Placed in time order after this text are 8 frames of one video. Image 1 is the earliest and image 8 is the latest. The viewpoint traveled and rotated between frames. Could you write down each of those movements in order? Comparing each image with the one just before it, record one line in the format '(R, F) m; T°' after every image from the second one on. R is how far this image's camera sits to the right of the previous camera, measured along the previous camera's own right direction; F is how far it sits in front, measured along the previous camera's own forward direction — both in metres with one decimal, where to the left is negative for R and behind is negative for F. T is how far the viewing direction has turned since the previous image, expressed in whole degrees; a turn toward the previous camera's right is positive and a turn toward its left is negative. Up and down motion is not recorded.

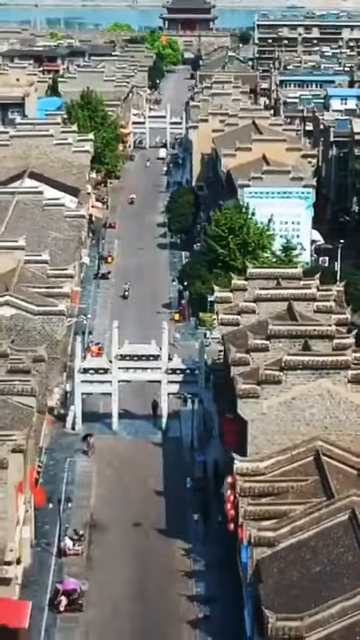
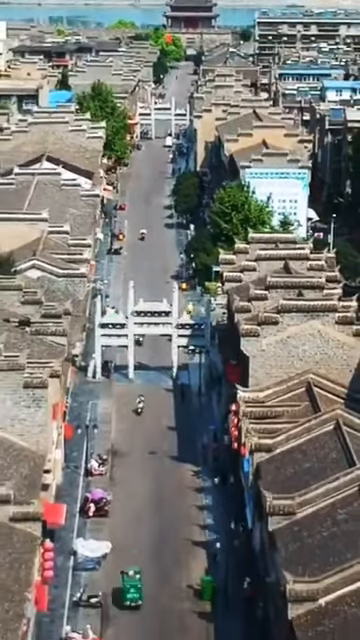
(-0.2, -3.8) m; 0°
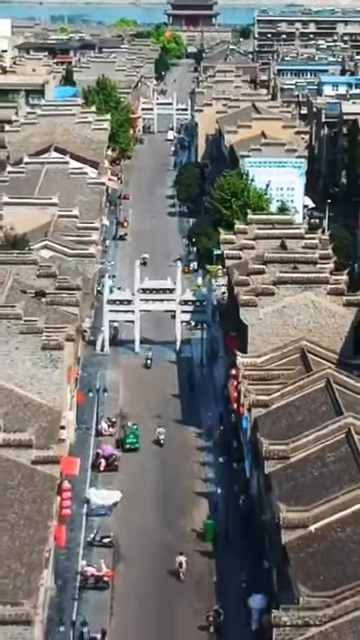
(-0.1, -2.3) m; 0°
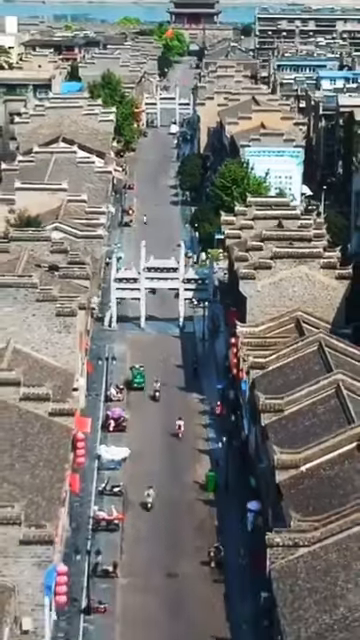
(0.0, -2.2) m; 0°
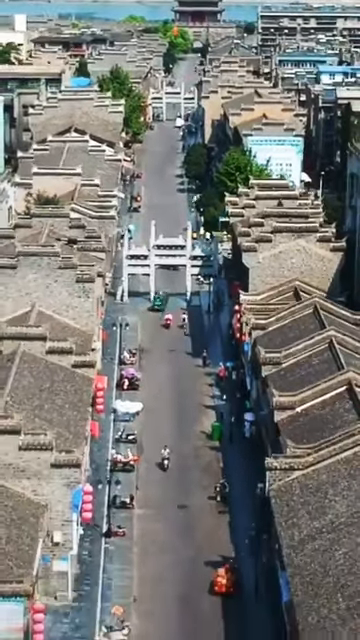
(-0.1, -2.9) m; 0°
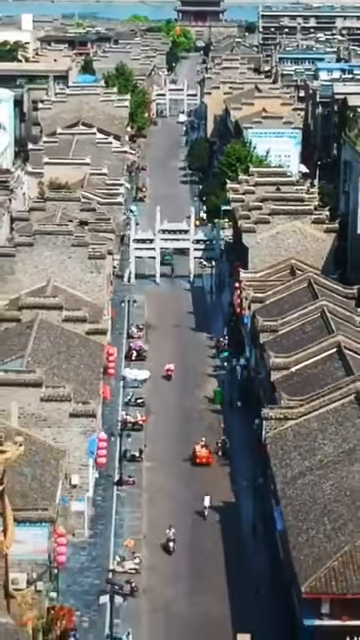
(-0.1, -2.5) m; 0°
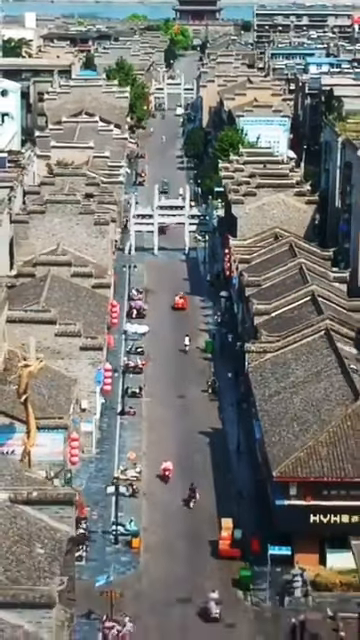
(+0.1, -4.1) m; 0°
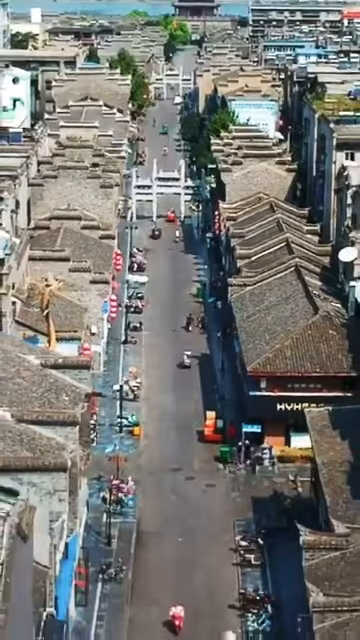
(+0.2, -5.6) m; 0°
